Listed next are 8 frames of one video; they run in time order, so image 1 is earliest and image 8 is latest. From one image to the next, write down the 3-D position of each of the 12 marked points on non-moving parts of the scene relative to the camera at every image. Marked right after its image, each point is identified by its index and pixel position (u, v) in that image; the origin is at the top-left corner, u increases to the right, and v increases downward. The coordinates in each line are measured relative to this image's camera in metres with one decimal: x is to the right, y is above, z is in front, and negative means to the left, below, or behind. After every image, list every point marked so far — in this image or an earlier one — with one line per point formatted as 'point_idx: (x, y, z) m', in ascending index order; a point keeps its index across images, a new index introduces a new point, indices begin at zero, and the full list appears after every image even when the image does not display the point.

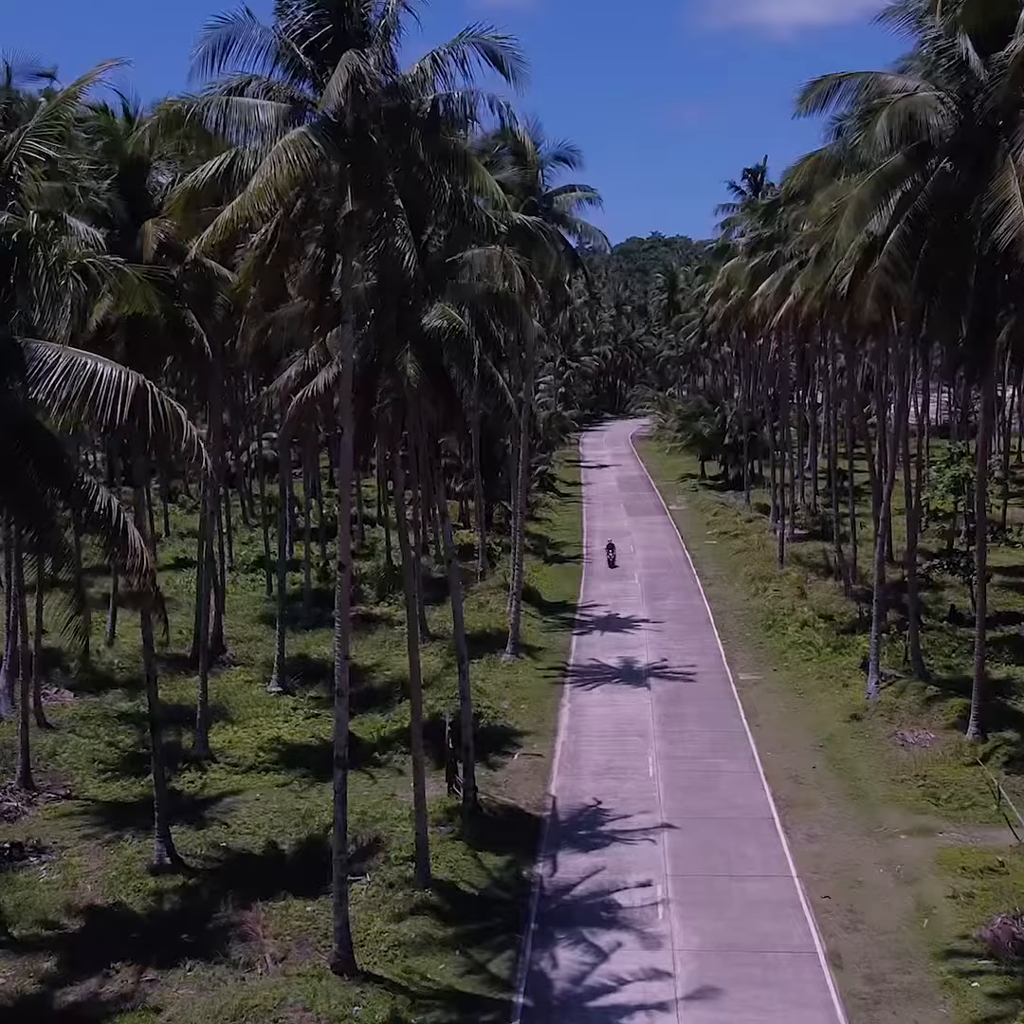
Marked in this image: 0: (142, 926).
0: (-4.8, -5.4, +19.3) m
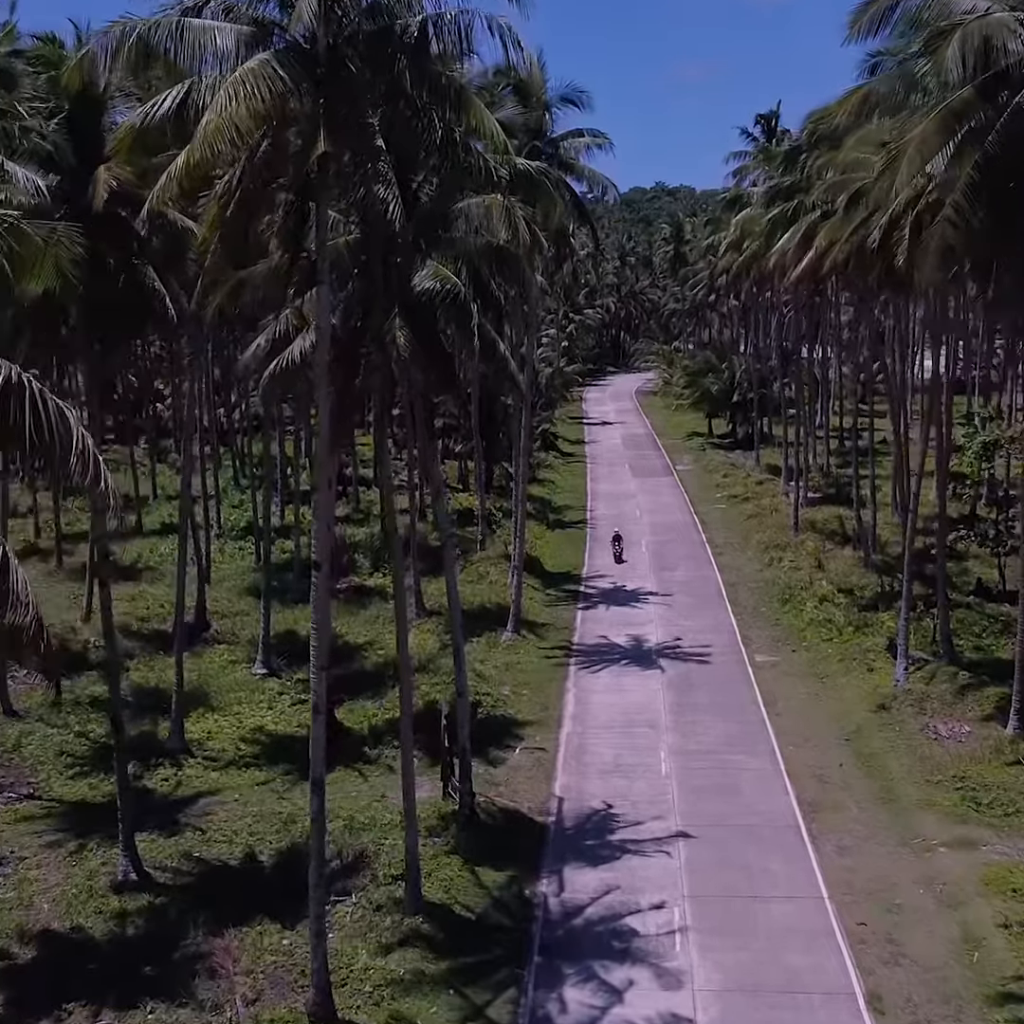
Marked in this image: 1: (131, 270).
0: (-4.8, -5.2, +17.4) m
1: (-4.7, +3.0, +18.3) m
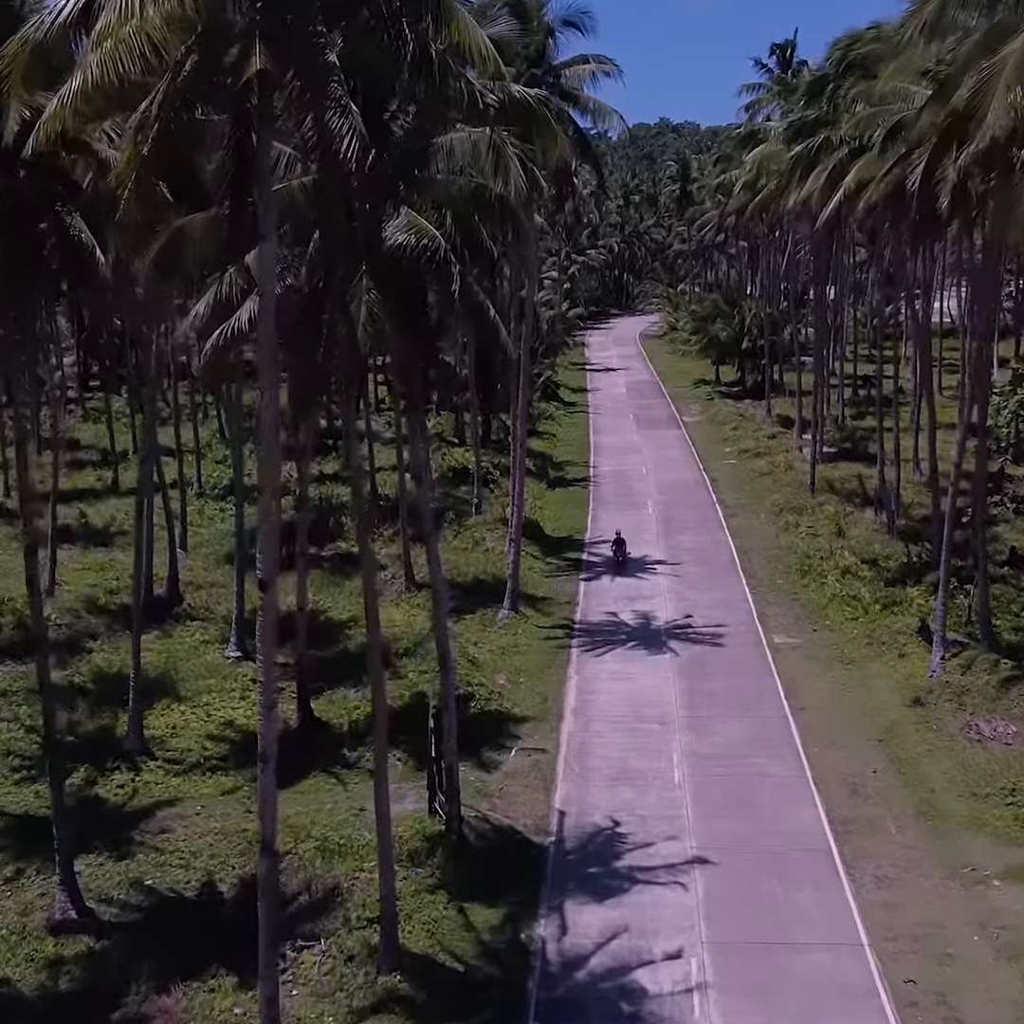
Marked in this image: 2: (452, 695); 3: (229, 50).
0: (-4.9, -5.1, +15.0) m
1: (-4.8, +3.1, +15.5) m
2: (-0.8, -2.4, +19.5) m
3: (-2.1, +3.3, +10.7) m
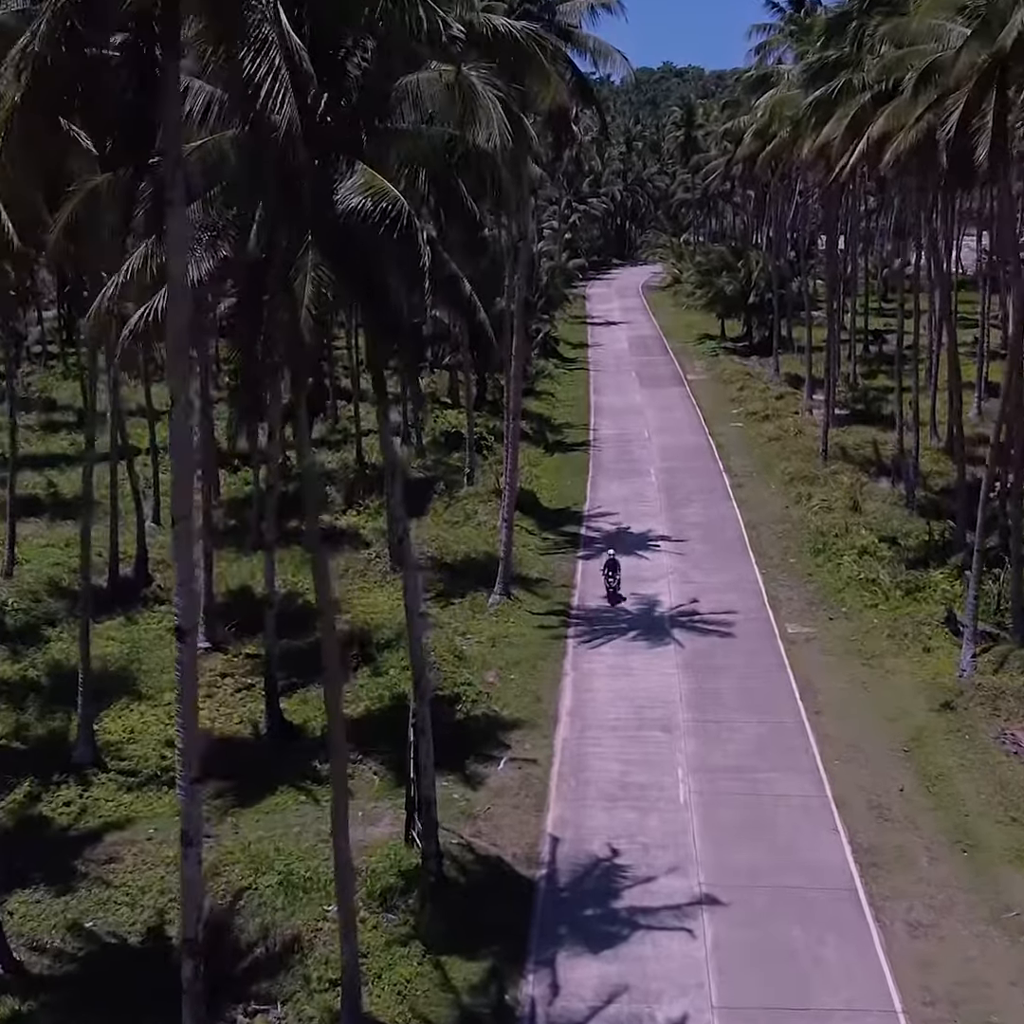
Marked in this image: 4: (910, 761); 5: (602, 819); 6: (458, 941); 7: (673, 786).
0: (-5.1, -5.2, +13.0) m
1: (-5.0, +3.1, +13.3) m
2: (-1.0, -2.3, +17.5) m
3: (-2.2, +3.1, +8.4) m
4: (+5.4, -3.4, +19.8) m
5: (+1.1, -3.8, +18.3) m
6: (-0.6, -4.4, +15.3) m
7: (+2.1, -3.6, +19.1) m
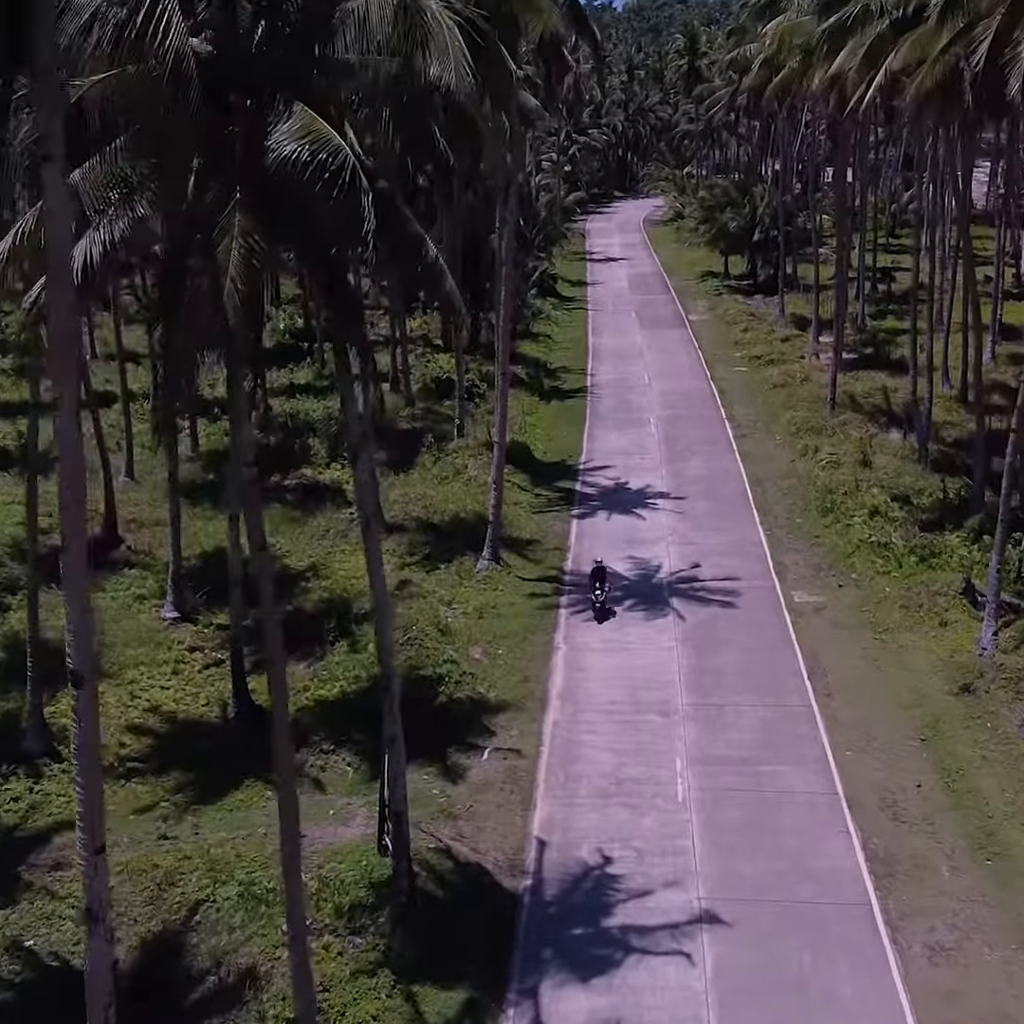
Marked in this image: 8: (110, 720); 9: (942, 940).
0: (-5.3, -5.1, +11.6) m
1: (-5.1, +3.1, +11.5) m
2: (-1.1, -2.1, +15.9) m
3: (-2.4, +3.0, +6.7) m
4: (+5.2, -3.0, +18.3) m
5: (+0.9, -3.5, +16.9) m
6: (-0.8, -4.3, +13.9) m
7: (+1.9, -3.2, +17.7) m
8: (-5.4, -2.8, +19.8) m
9: (+4.2, -4.2, +14.4) m
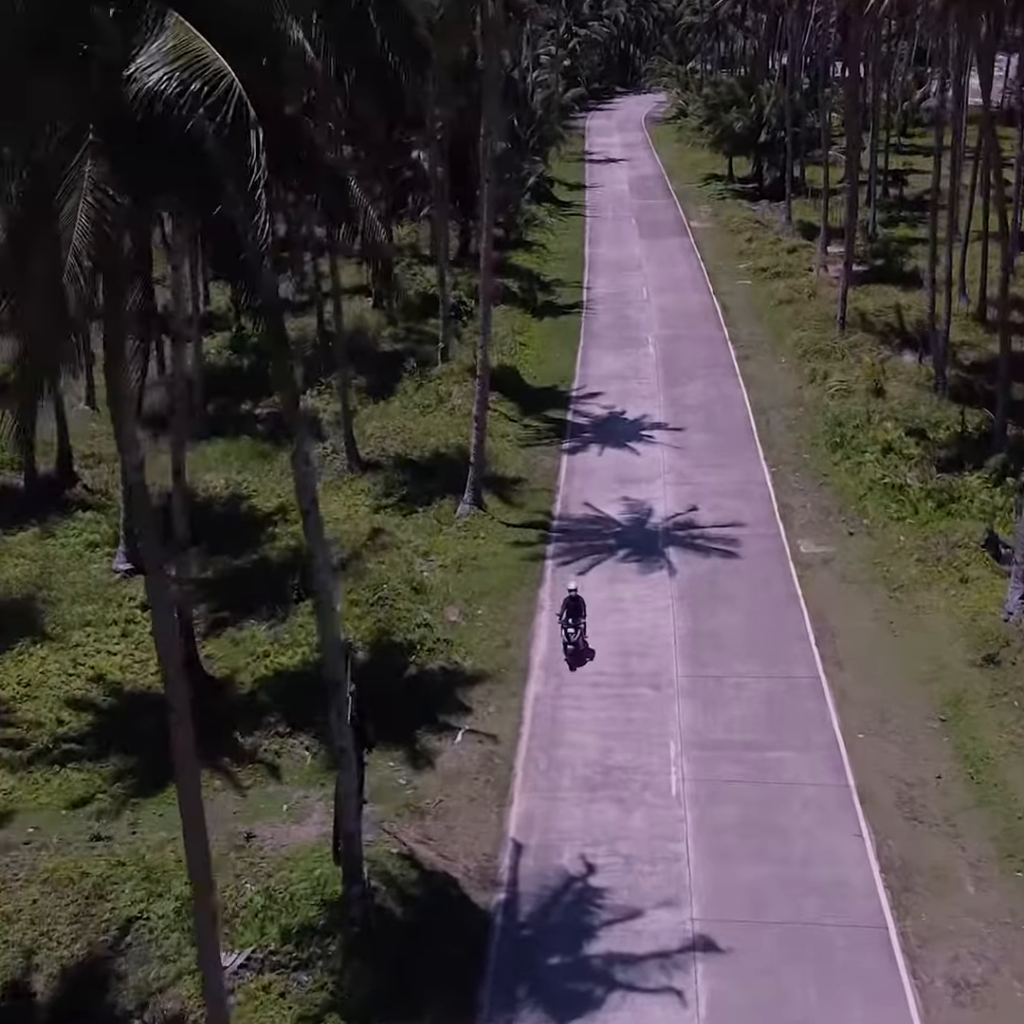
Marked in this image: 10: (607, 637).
0: (-5.5, -5.1, +10.0) m
1: (-5.4, +3.1, +9.3) m
2: (-1.4, -1.8, +14.1) m
3: (-2.7, +2.6, +4.5) m
4: (+4.9, -2.5, +16.5) m
5: (+0.7, -3.1, +15.1) m
6: (-1.0, -4.1, +12.2) m
7: (+1.6, -2.8, +15.9) m
8: (-5.7, -2.2, +18.0) m
9: (+3.9, -4.0, +12.7) m
10: (+1.2, -1.6, +19.1) m
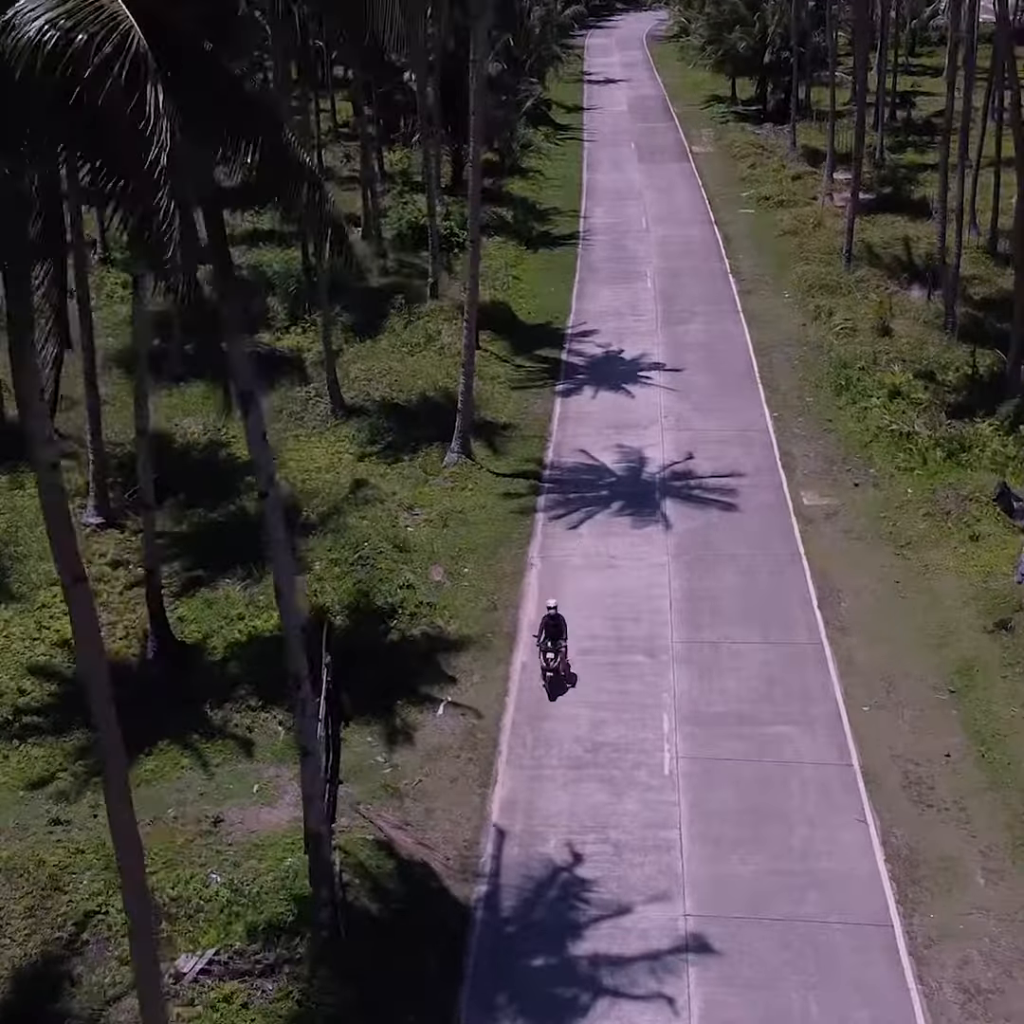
0: (-5.7, -5.0, +9.3) m
1: (-5.6, +3.2, +8.2) m
2: (-1.6, -1.5, +13.2) m
3: (-2.8, +2.4, +3.4) m
4: (+4.7, -2.1, +15.6) m
5: (+0.5, -2.8, +14.3) m
6: (-1.2, -3.9, +11.4) m
7: (+1.5, -2.4, +15.1) m
8: (-5.8, -1.7, +17.1) m
9: (+3.7, -3.8, +11.9) m
10: (+1.1, -1.1, +18.2) m
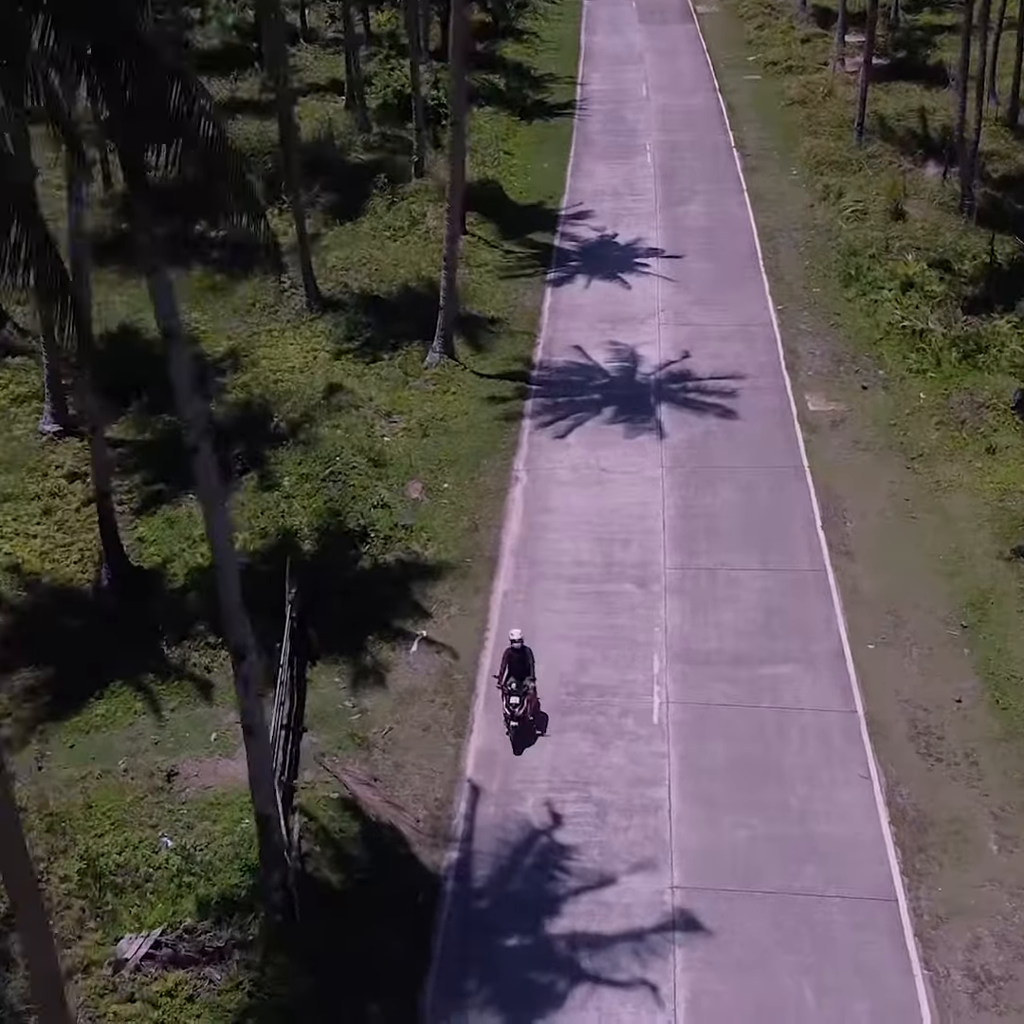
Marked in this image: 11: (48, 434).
0: (-5.9, -4.9, +8.5) m
1: (-5.8, +3.2, +6.6) m
2: (-1.8, -0.9, +12.0) m
3: (-3.1, +2.0, +1.9) m
4: (+4.5, -1.3, +14.5) m
5: (+0.3, -2.1, +13.3) m
6: (-1.4, -3.5, +10.5) m
7: (+1.3, -1.7, +14.0) m
8: (-6.0, -0.8, +16.0) m
9: (+3.5, -3.3, +10.9) m
10: (+0.9, -0.1, +17.0) m
11: (-6.1, +1.0, +19.4) m
